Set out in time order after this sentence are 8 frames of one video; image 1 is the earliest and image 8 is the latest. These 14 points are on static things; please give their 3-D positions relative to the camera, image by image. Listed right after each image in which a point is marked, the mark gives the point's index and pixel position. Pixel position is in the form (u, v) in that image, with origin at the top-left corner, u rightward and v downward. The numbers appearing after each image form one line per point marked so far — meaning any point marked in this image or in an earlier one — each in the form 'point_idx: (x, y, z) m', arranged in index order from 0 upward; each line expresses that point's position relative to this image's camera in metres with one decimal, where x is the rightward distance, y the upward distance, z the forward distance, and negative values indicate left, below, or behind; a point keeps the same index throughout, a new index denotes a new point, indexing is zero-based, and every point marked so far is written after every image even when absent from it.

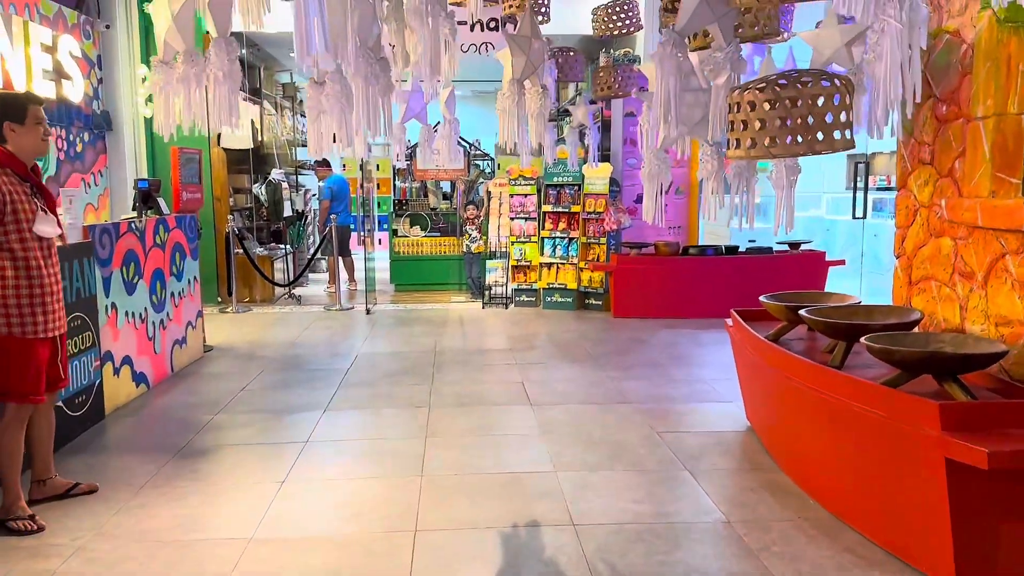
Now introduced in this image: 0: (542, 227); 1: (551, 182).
0: (+0.3, +0.5, +7.4) m
1: (+0.3, +0.9, +7.3) m
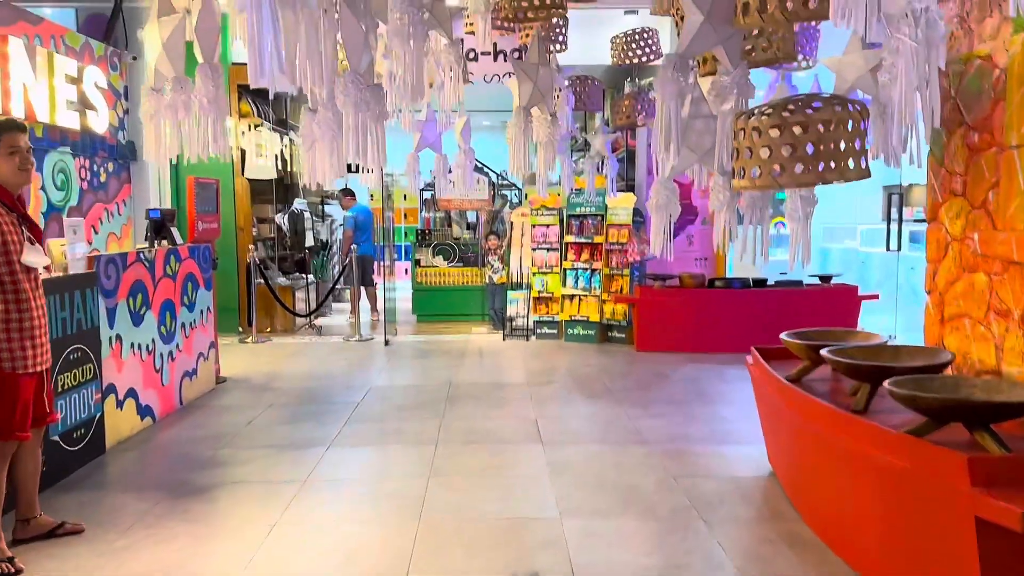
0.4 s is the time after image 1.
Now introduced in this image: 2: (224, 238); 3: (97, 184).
0: (+0.5, +0.3, +7.3) m
1: (+0.5, +0.6, +7.2) m
2: (-2.7, +0.5, +7.9) m
3: (-3.4, +0.9, +6.9) m
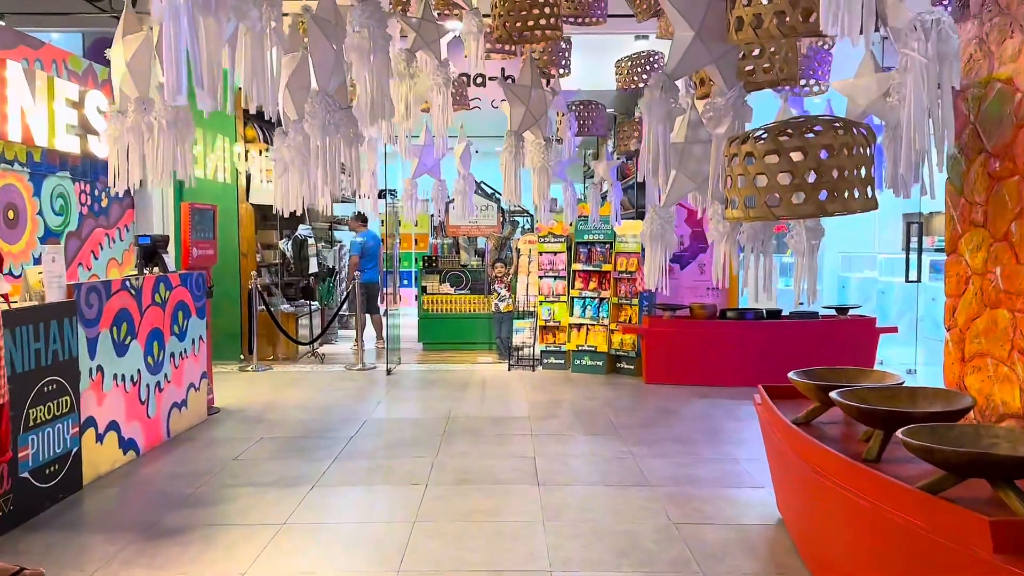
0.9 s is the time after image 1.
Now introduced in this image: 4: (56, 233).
0: (+0.5, 0.0, +7.1) m
1: (+0.6, +0.4, +7.0) m
2: (-2.6, +0.2, +7.8) m
3: (-3.3, +0.6, +6.8) m
4: (-3.3, +0.4, +6.2) m
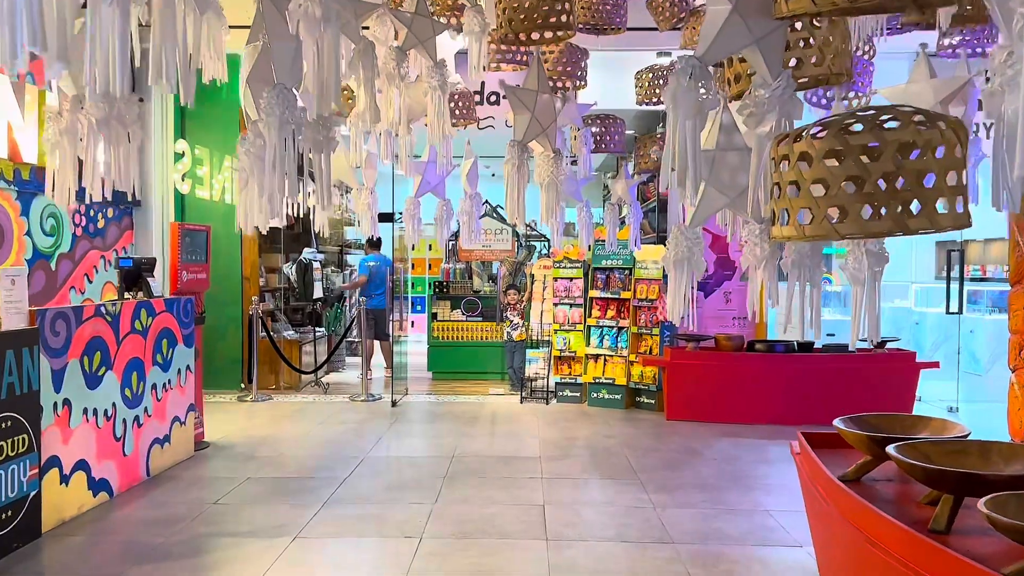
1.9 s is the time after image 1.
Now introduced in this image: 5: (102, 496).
0: (+0.6, -0.2, +6.7) m
1: (+0.7, +0.2, +6.6) m
2: (-2.5, 0.0, +7.5) m
3: (-3.2, +0.5, +6.5) m
4: (-3.3, +0.2, +5.9) m
5: (-1.9, -1.0, +3.9) m
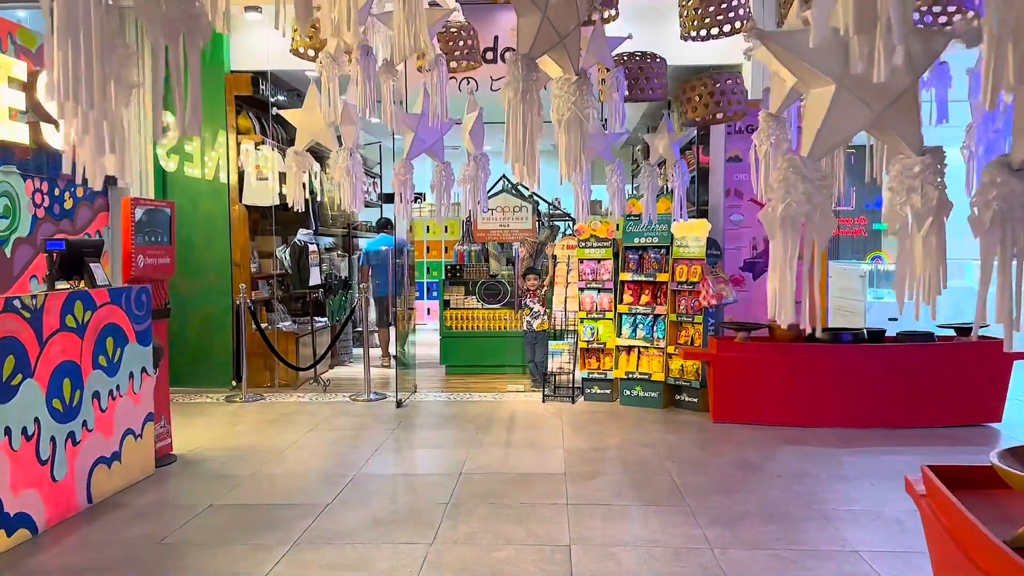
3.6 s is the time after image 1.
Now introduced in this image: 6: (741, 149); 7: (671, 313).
0: (+0.7, -0.1, +5.9) m
1: (+0.8, +0.3, +5.8) m
2: (-2.3, +0.1, +6.8) m
3: (-3.1, +0.5, +5.8) m
4: (-3.1, +0.3, +5.2) m
5: (-1.8, -0.9, +3.1) m
6: (+1.6, +1.0, +5.8) m
7: (+1.0, -0.2, +5.6) m
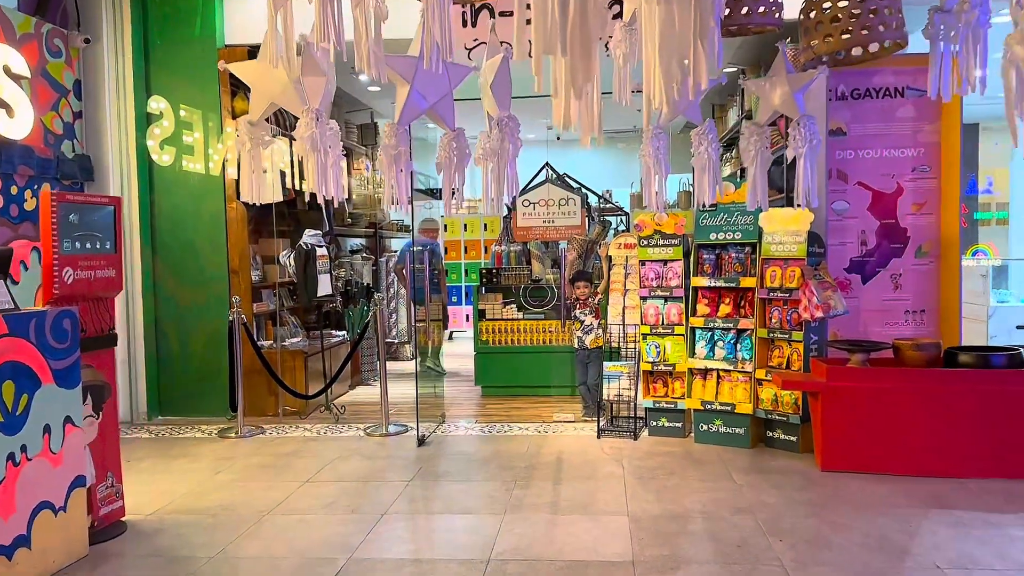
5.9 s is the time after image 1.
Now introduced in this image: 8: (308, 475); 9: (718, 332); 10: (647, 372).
0: (+1.0, -0.1, +4.7) m
1: (+1.1, +0.3, +4.7) m
2: (-2.0, 0.0, +5.8) m
3: (-2.9, +0.4, +4.9) m
4: (-2.9, +0.2, +4.2) m
5: (-1.7, -1.0, +2.2) m
6: (+1.8, +0.9, +4.6) m
7: (+1.3, -0.2, +4.4) m
8: (-1.0, -0.9, +4.1) m
9: (+1.1, -0.2, +4.6) m
10: (+0.8, -0.5, +4.8) m
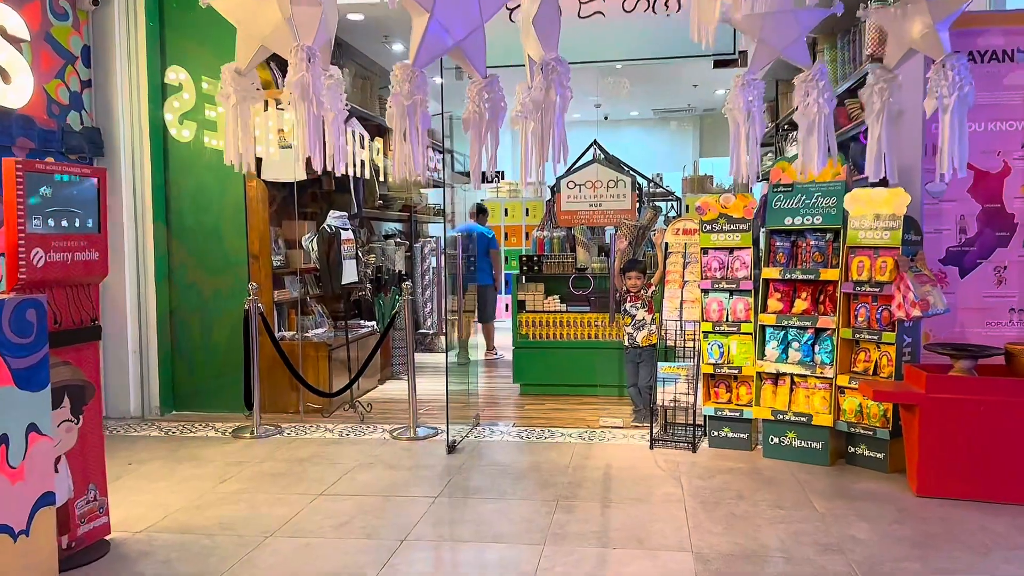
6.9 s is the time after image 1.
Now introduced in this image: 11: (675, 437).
0: (+1.2, -0.1, +4.1) m
1: (+1.3, +0.3, +4.1) m
2: (-1.8, +0.1, +5.4) m
3: (-2.6, +0.5, +4.5) m
4: (-2.7, +0.3, +3.8) m
5: (-1.6, -1.0, +1.7) m
6: (+2.1, +1.0, +4.0) m
7: (+1.5, -0.2, +3.8) m
8: (-0.8, -0.9, +3.7) m
9: (+1.3, -0.2, +4.0) m
10: (+1.0, -0.4, +4.2) m
11: (+0.8, -0.7, +4.2) m
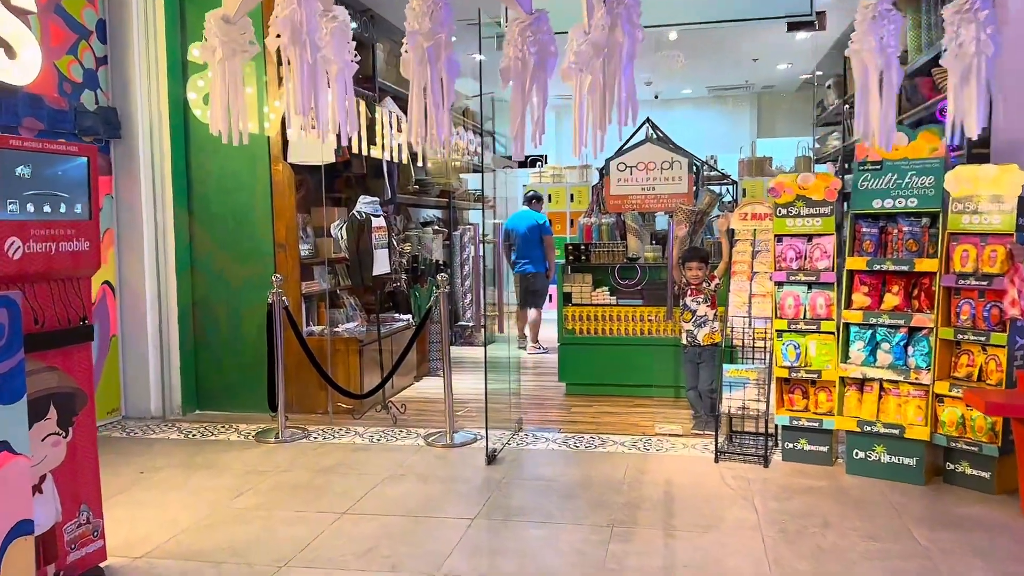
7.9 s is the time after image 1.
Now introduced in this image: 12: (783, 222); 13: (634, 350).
0: (+1.4, -0.1, +3.6) m
1: (+1.5, +0.3, +3.6) m
2: (-1.5, +0.2, +5.0) m
3: (-2.4, +0.6, +4.2) m
4: (-2.5, +0.3, +3.5) m
5: (-1.5, -1.0, +1.4) m
6: (+2.2, +1.0, +3.5) m
7: (+1.7, -0.1, +3.3) m
8: (-0.7, -0.9, +3.3) m
9: (+1.5, -0.2, +3.5) m
10: (+1.2, -0.4, +3.7) m
11: (+1.0, -0.7, +3.7) m
12: (+1.2, +0.3, +3.8) m
13: (+0.7, -0.4, +5.2) m
